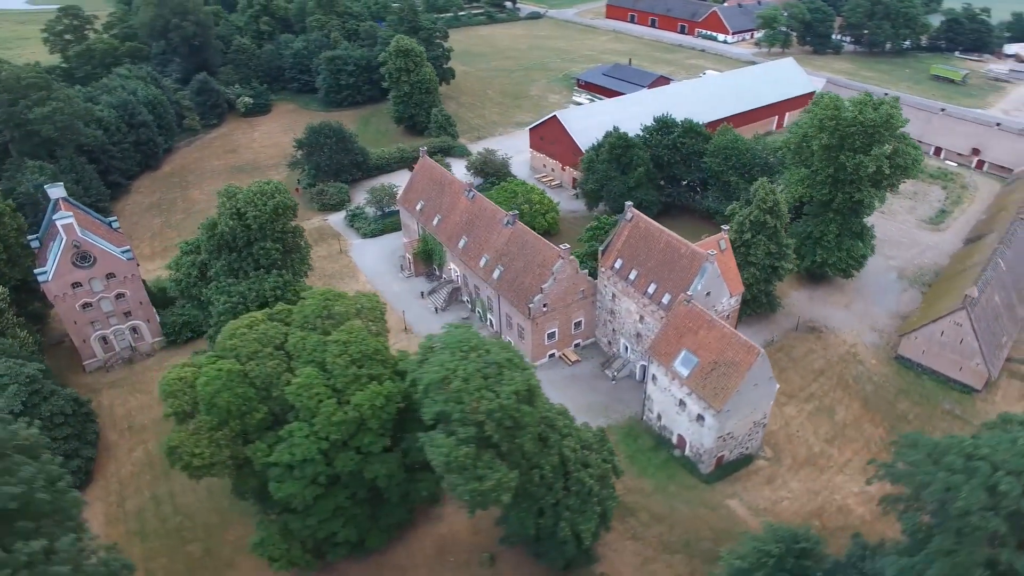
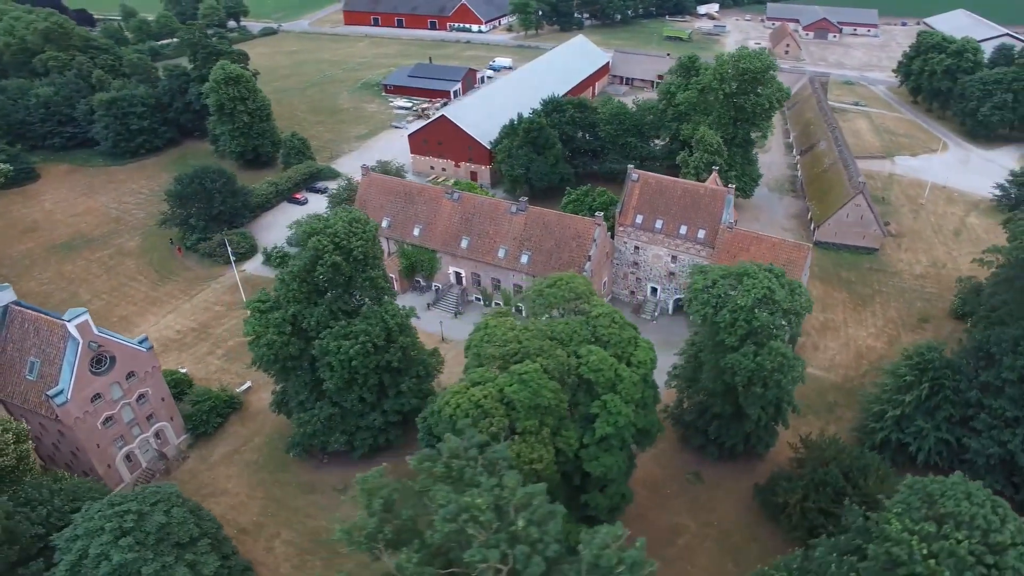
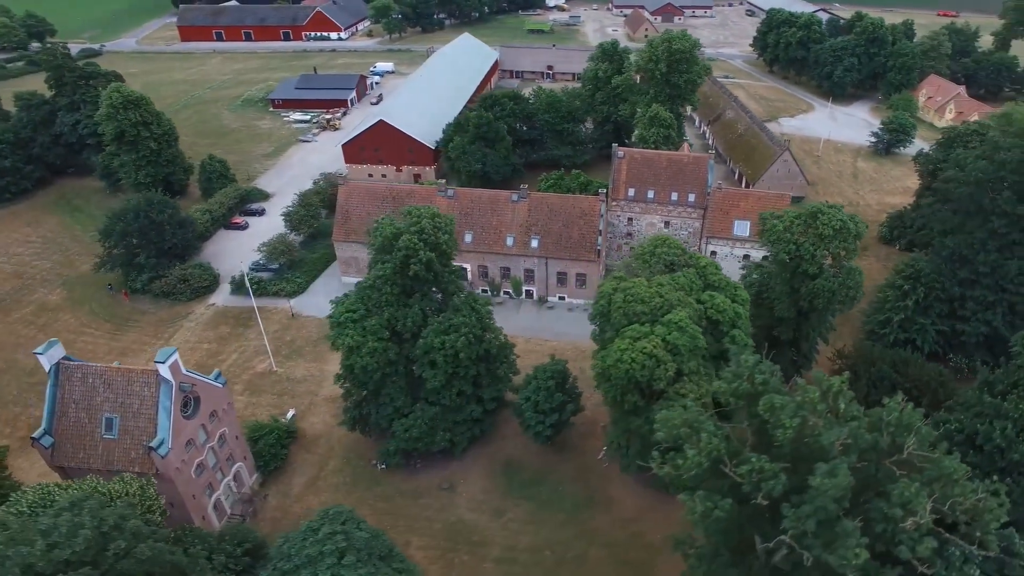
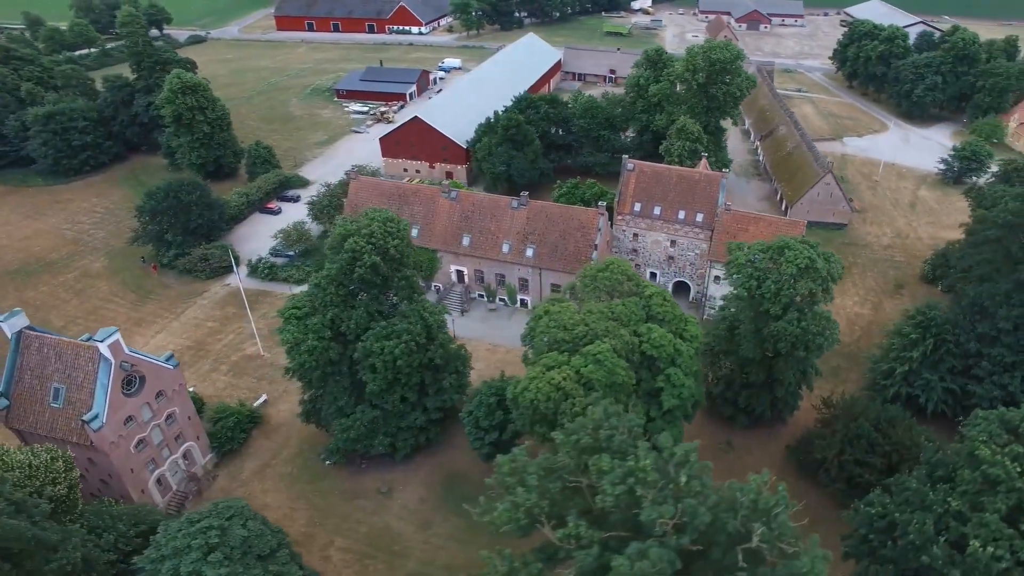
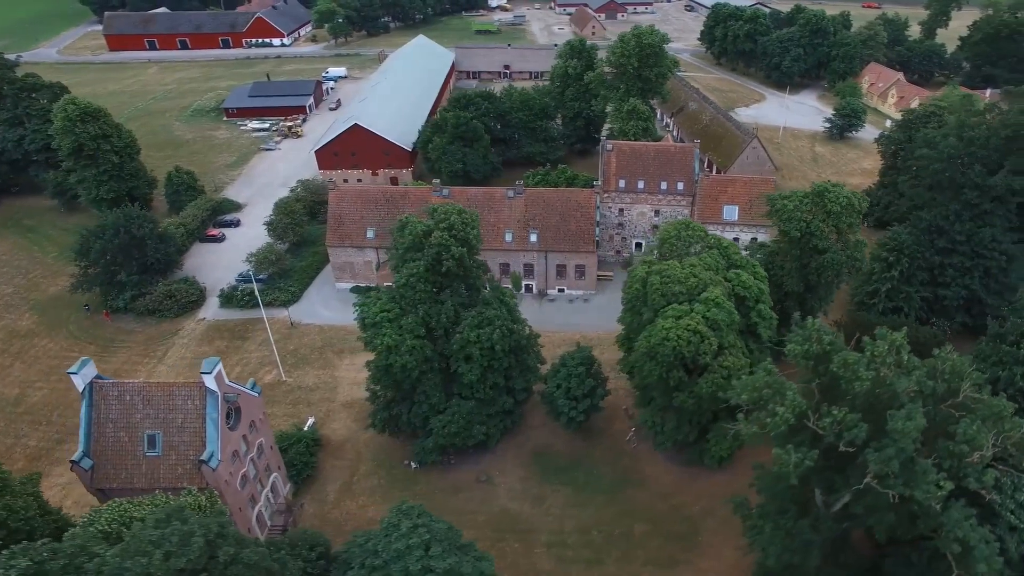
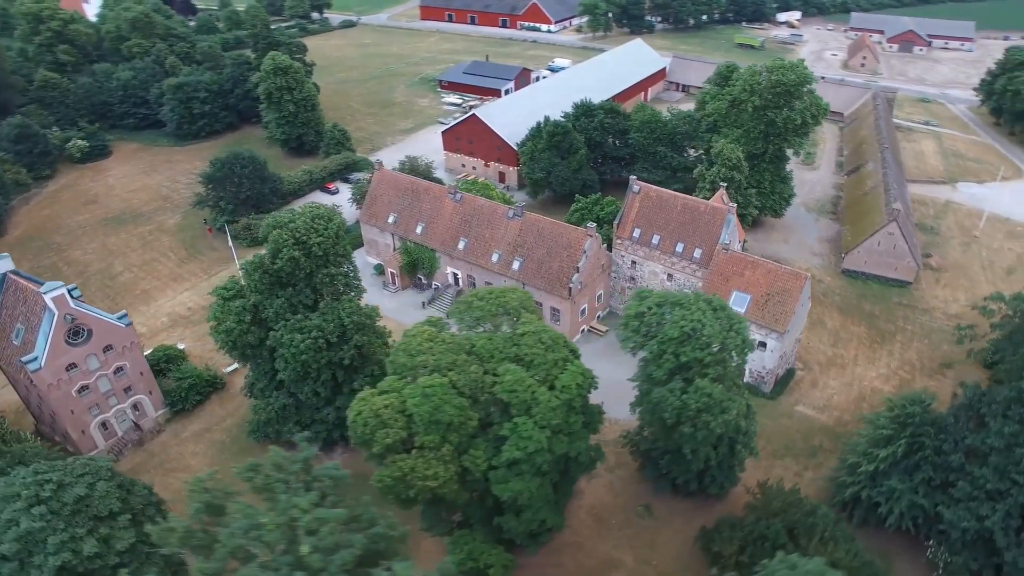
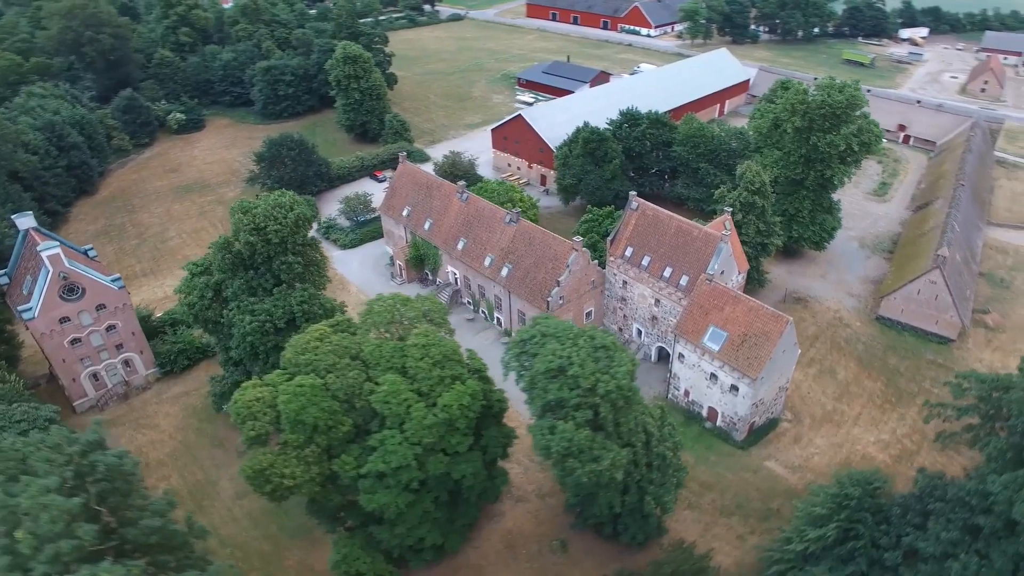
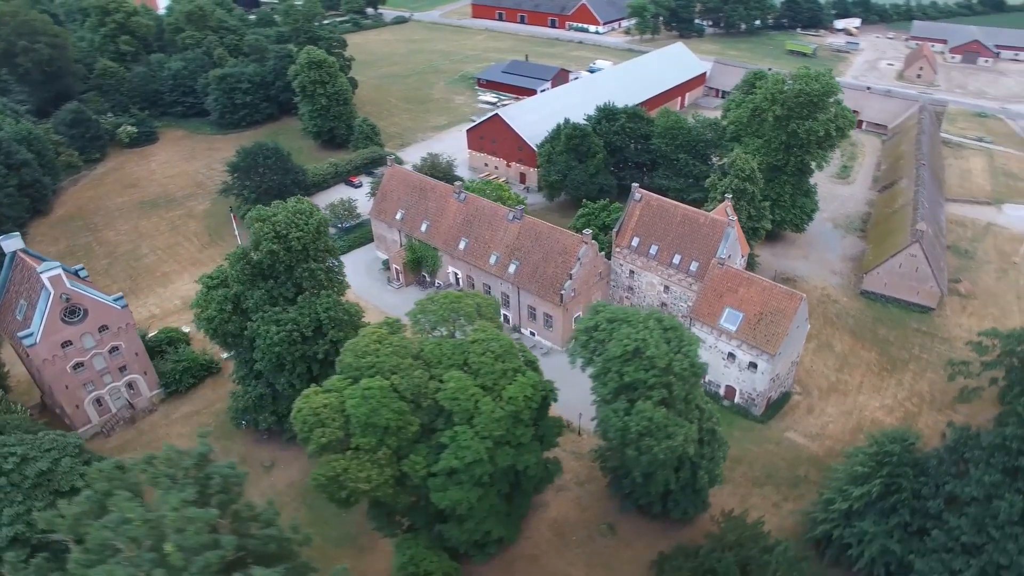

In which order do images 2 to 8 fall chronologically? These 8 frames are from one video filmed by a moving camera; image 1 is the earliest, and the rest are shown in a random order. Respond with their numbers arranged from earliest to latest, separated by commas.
7, 8, 6, 2, 4, 3, 5
